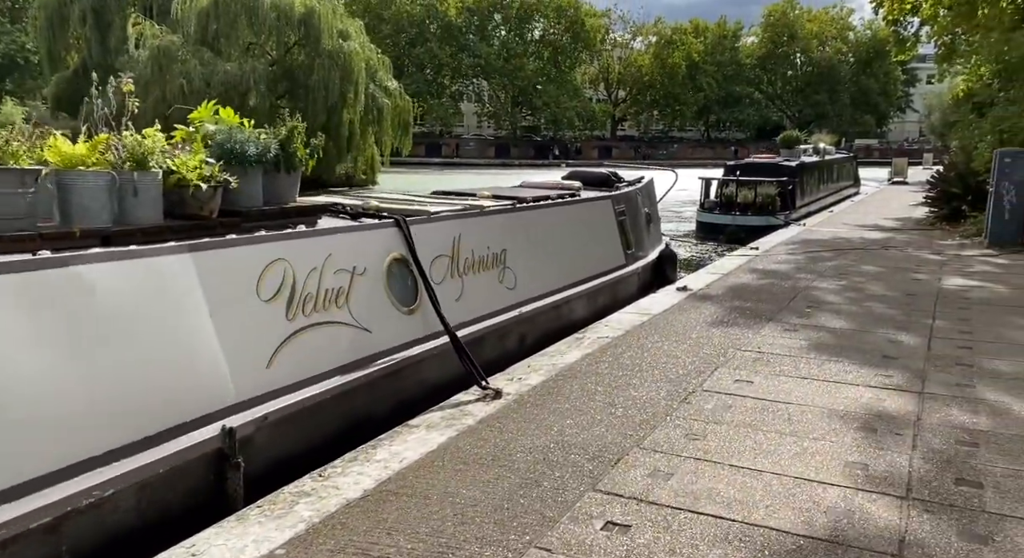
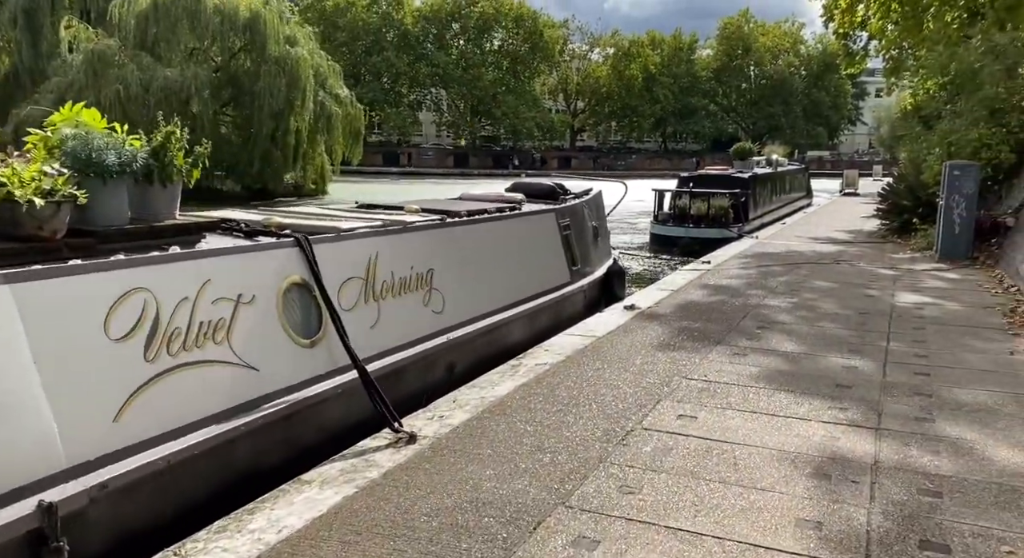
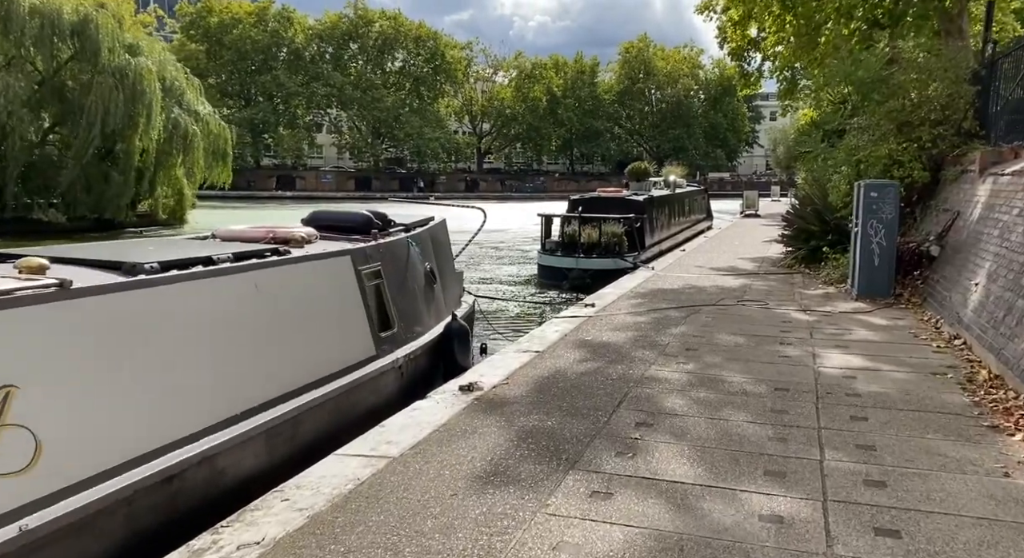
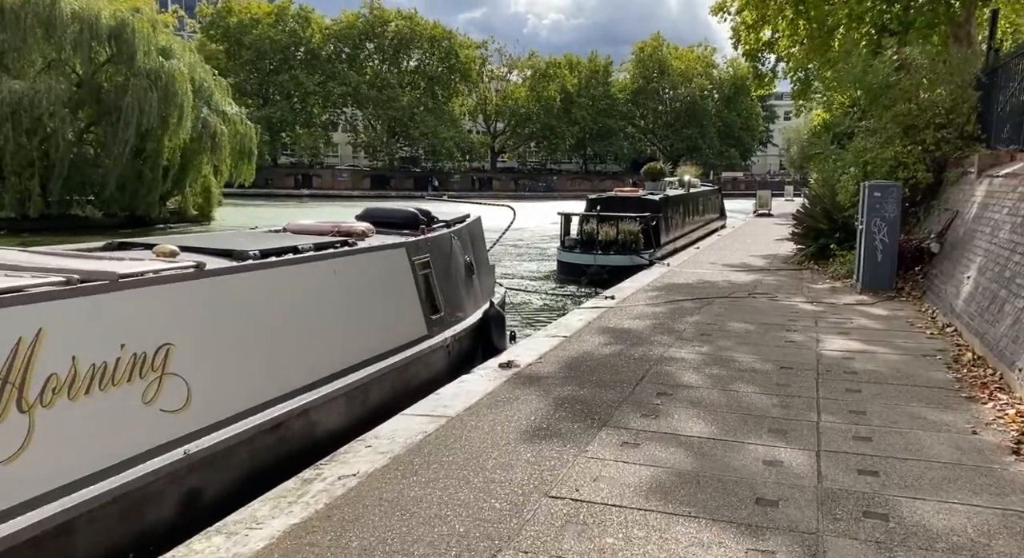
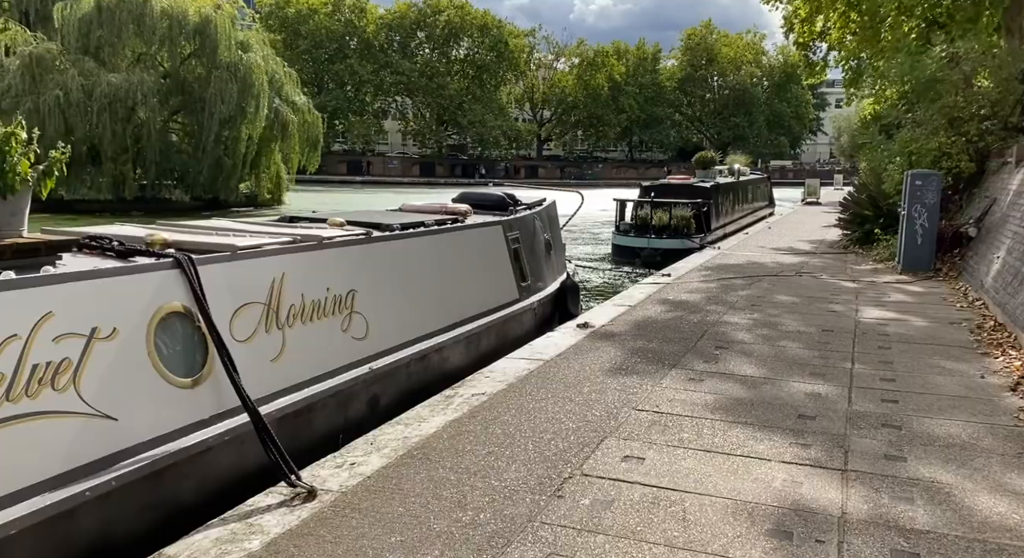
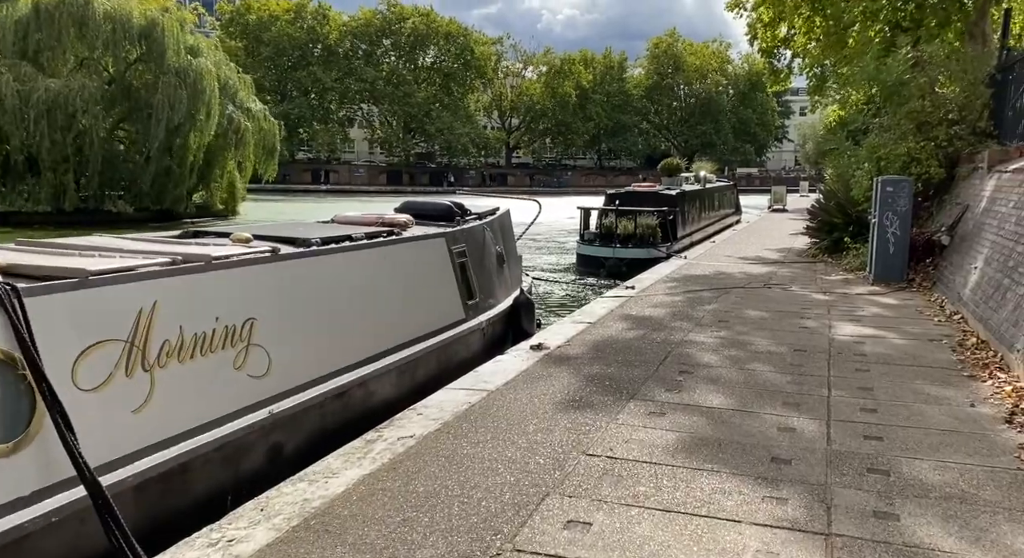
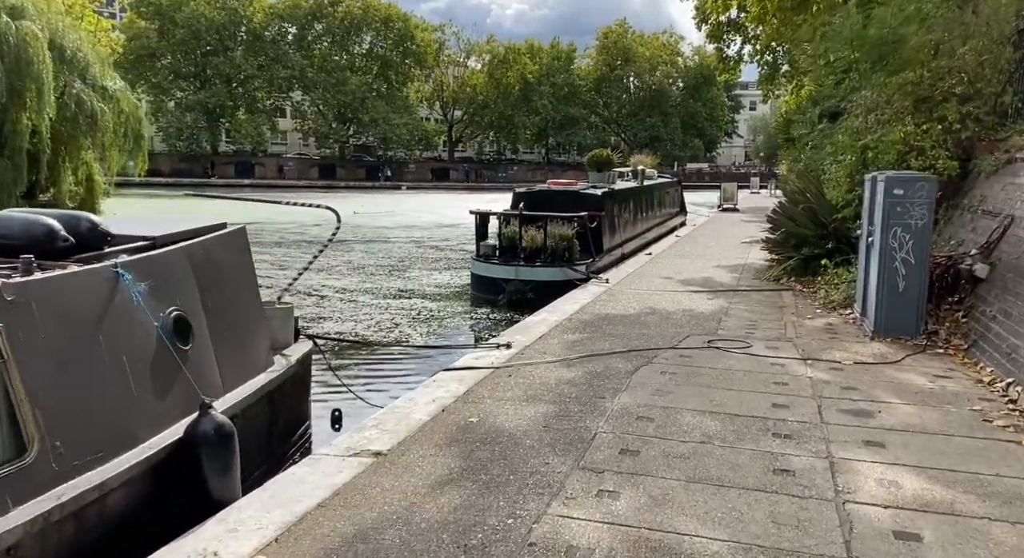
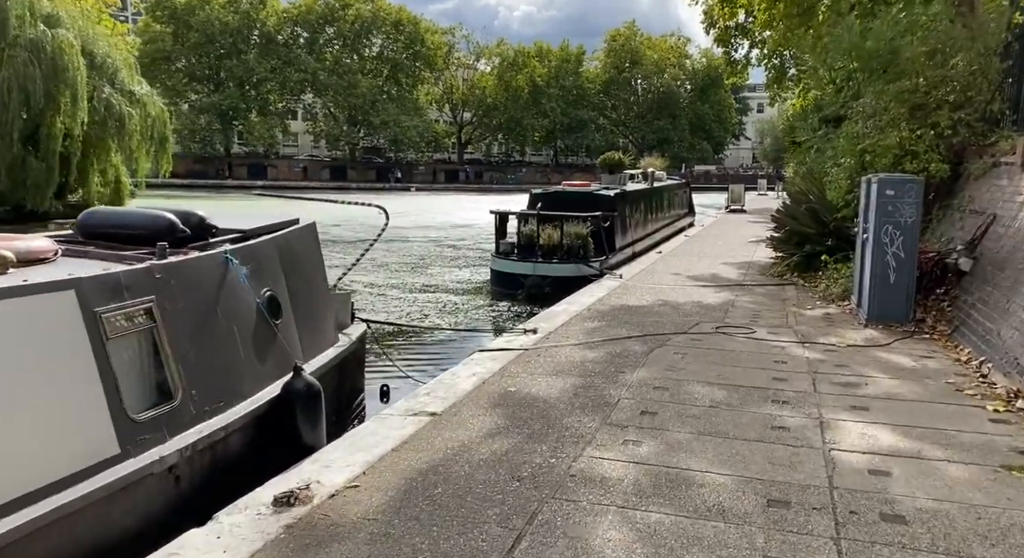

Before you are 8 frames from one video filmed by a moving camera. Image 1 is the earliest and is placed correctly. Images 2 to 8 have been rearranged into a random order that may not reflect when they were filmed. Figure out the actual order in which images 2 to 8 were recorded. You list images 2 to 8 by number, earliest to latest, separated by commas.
2, 5, 6, 4, 3, 8, 7
